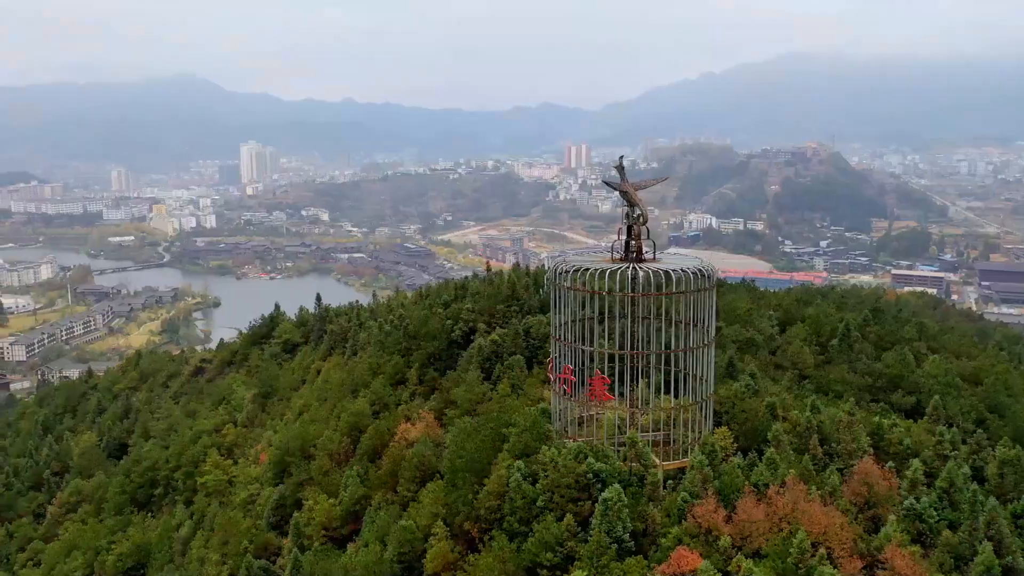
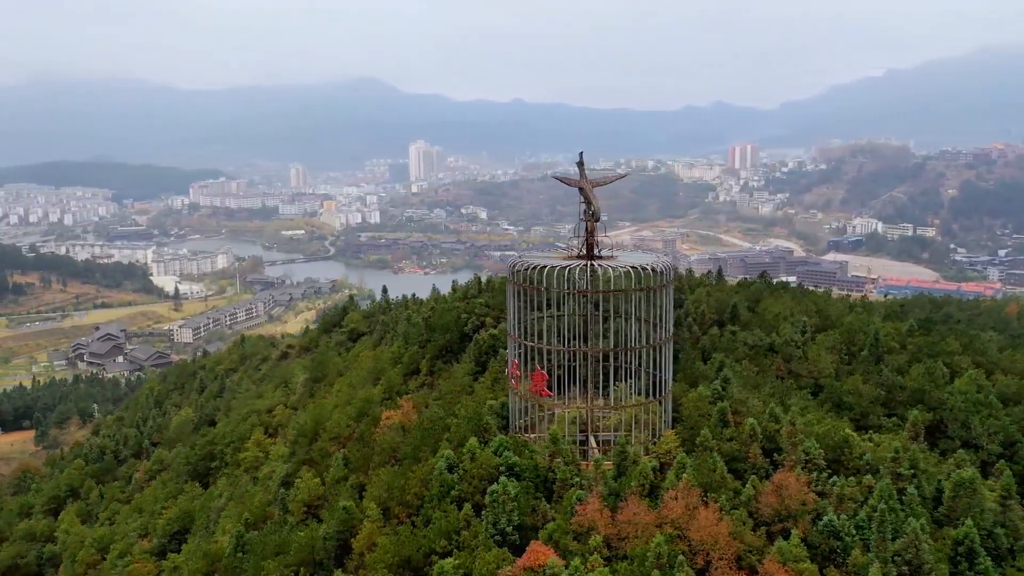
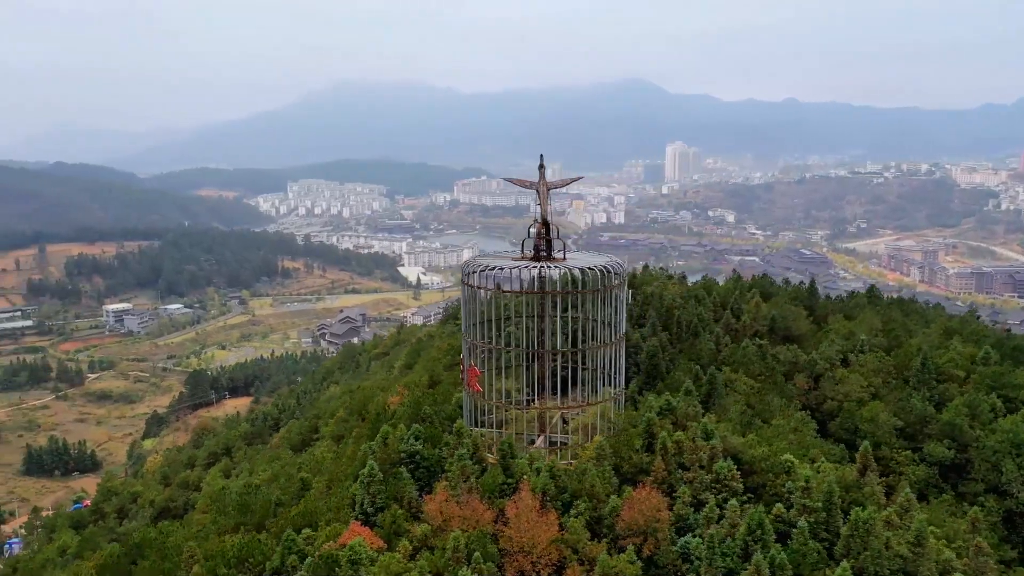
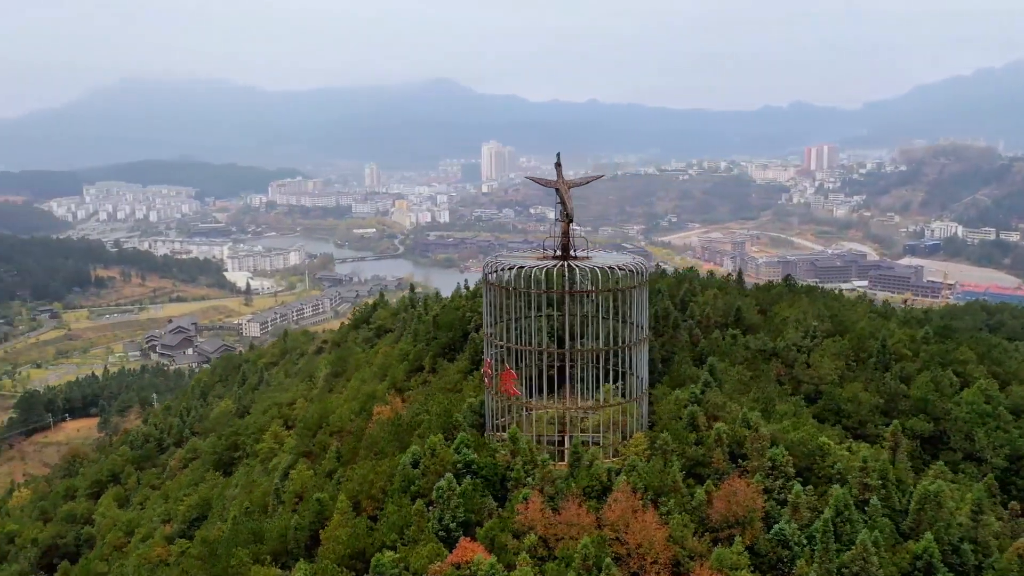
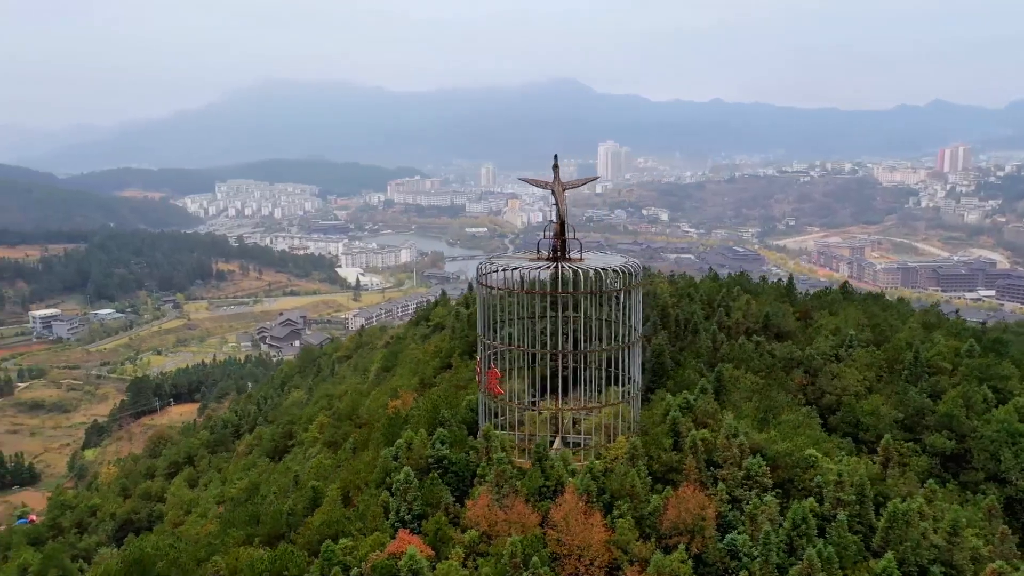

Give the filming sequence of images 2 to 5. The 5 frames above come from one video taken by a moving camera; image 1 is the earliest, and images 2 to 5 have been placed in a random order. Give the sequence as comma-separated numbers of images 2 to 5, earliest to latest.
2, 4, 5, 3
